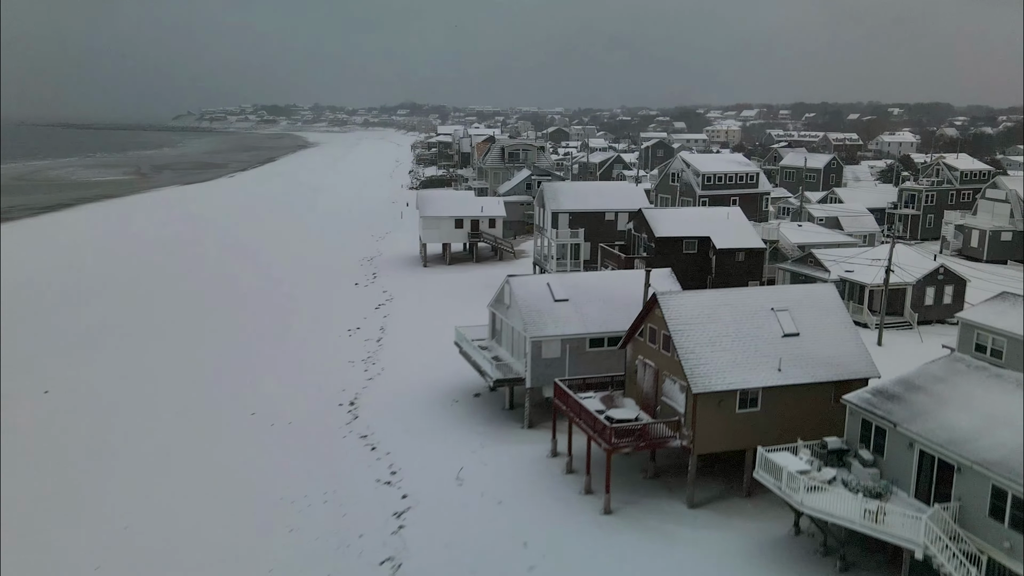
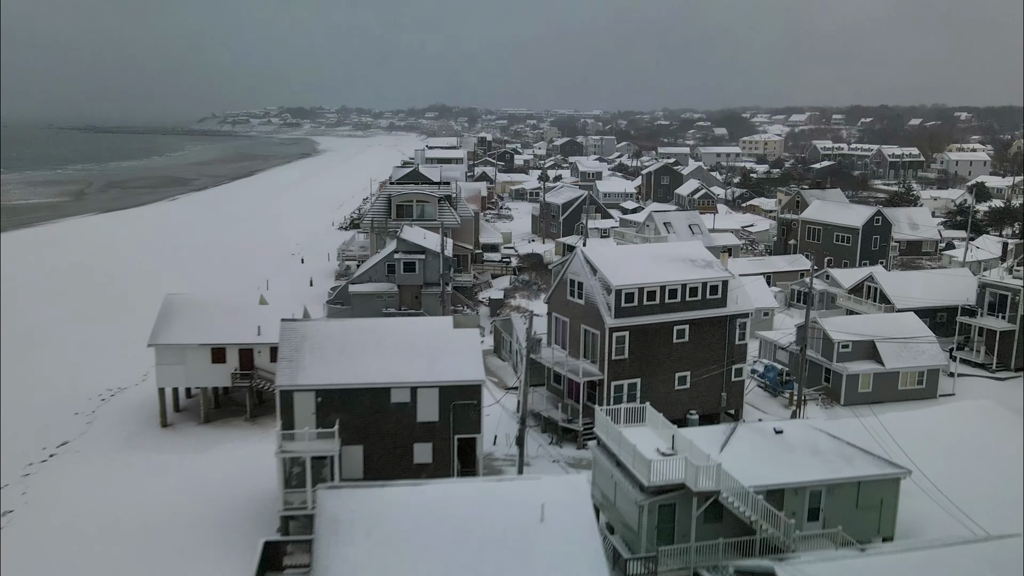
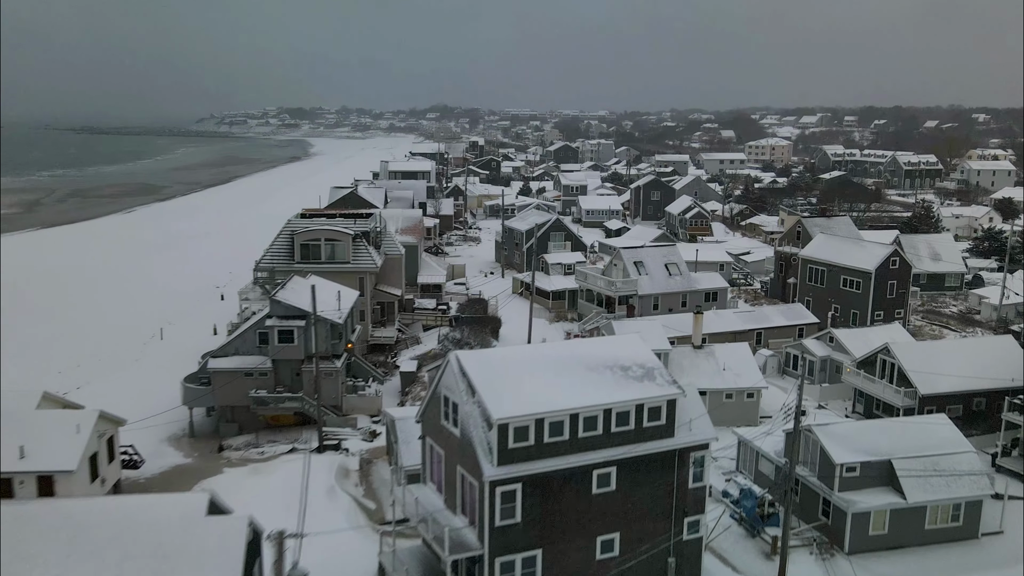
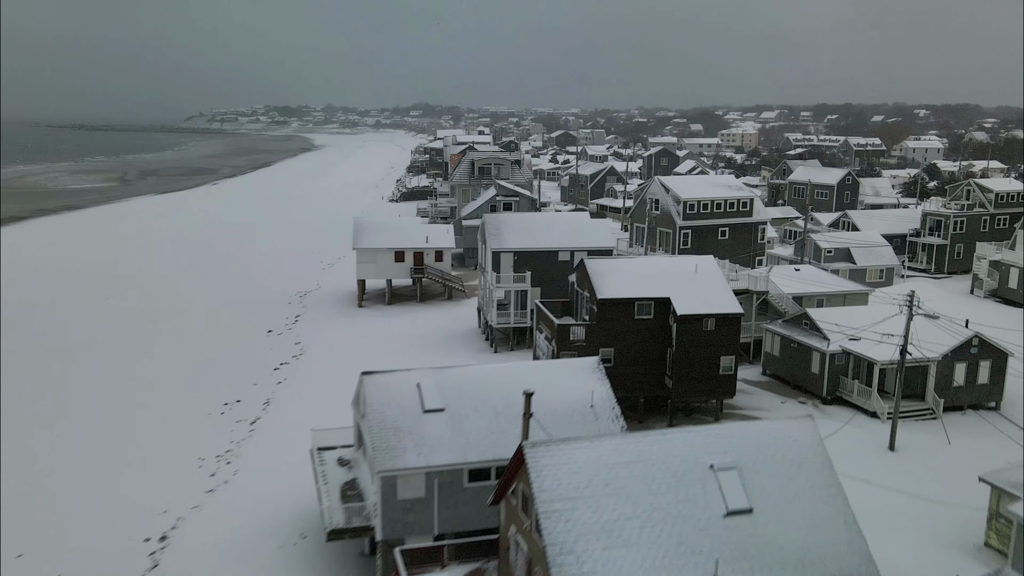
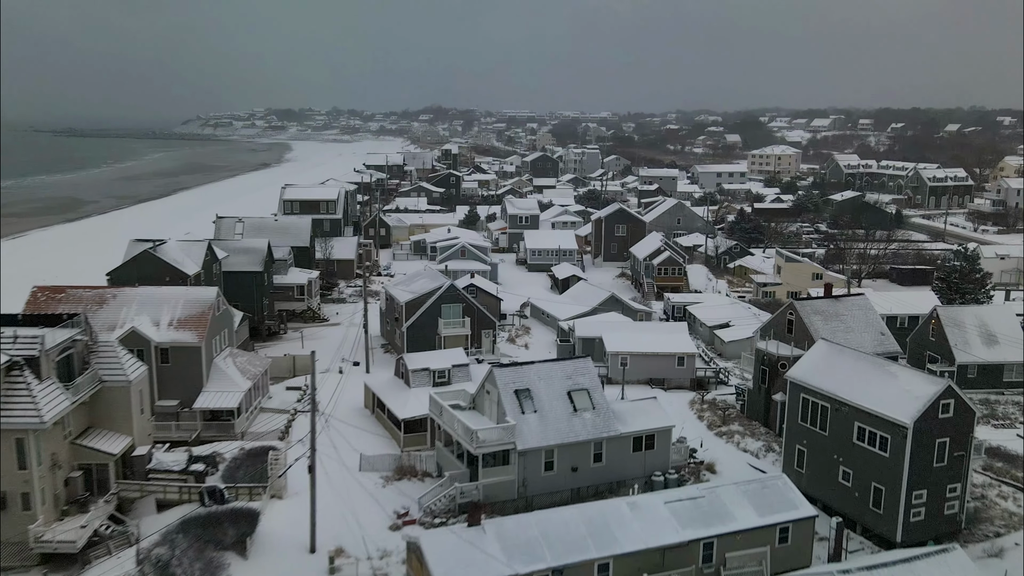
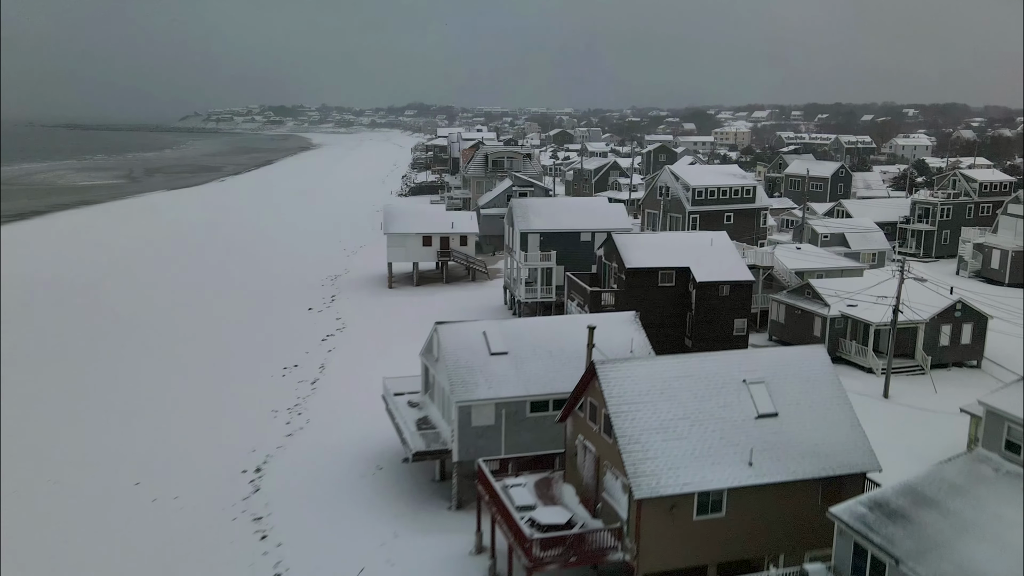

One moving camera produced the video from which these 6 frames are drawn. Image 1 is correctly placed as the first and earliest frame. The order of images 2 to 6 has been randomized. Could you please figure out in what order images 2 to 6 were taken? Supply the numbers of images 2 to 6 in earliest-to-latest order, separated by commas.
6, 4, 2, 3, 5
